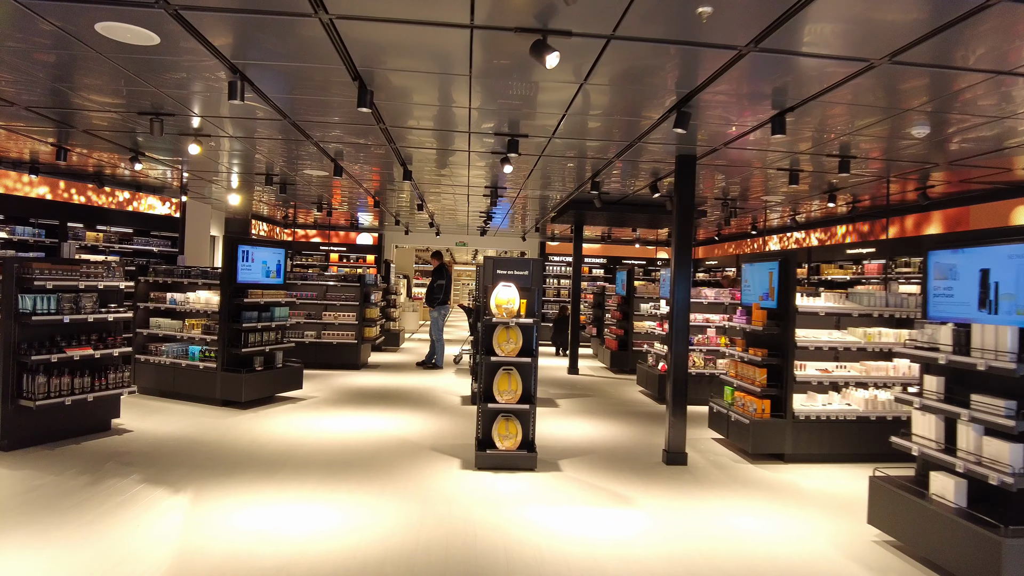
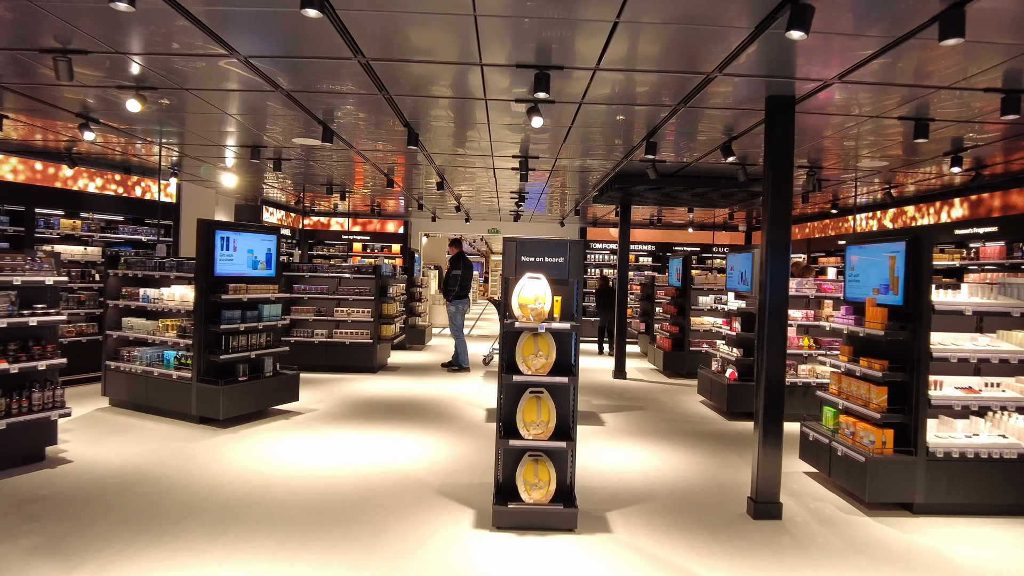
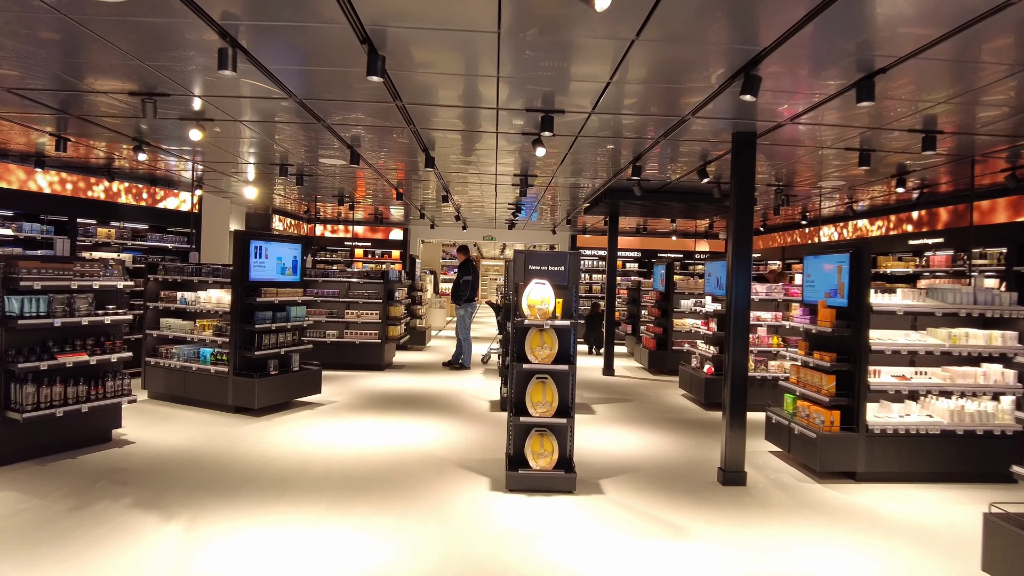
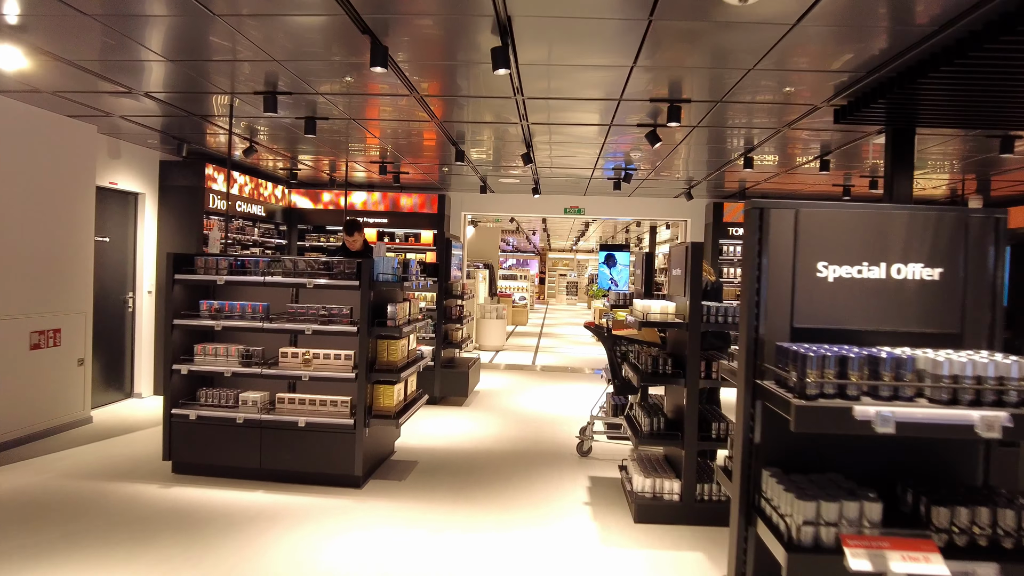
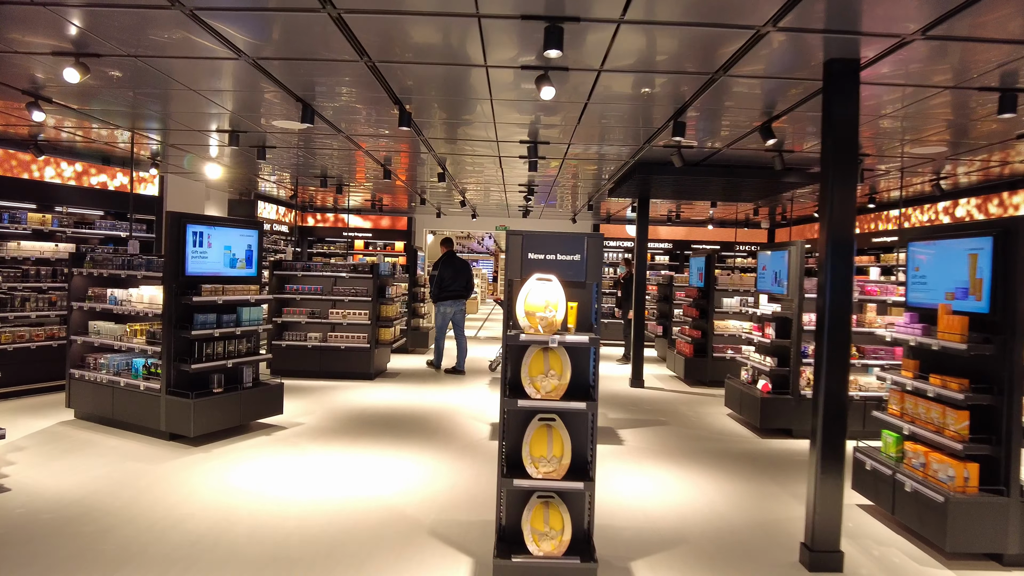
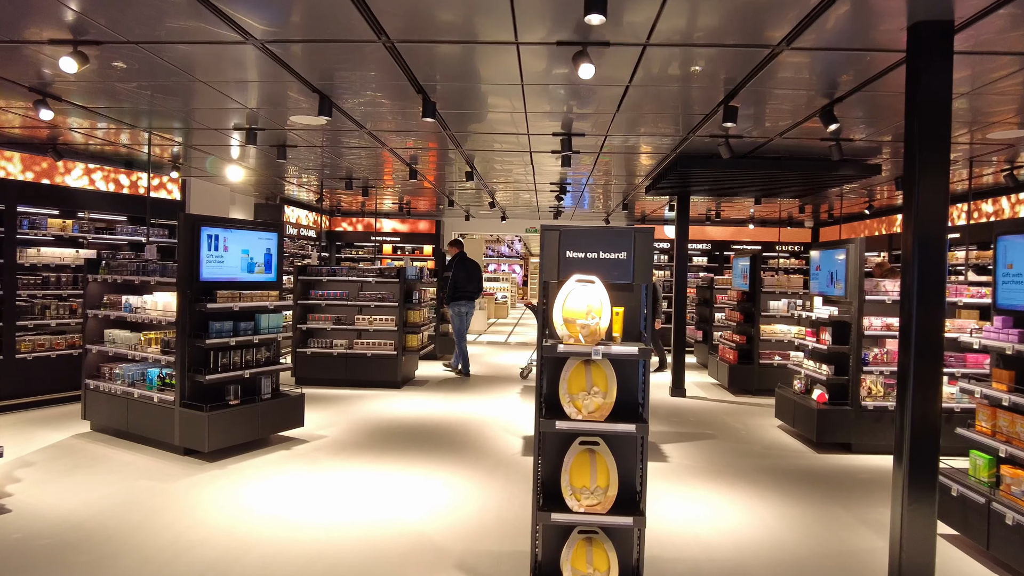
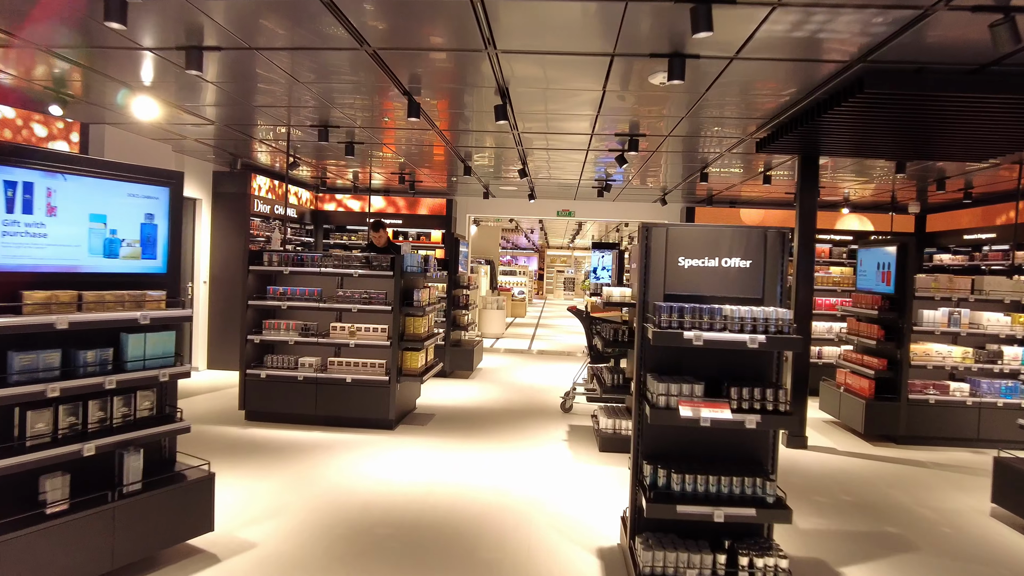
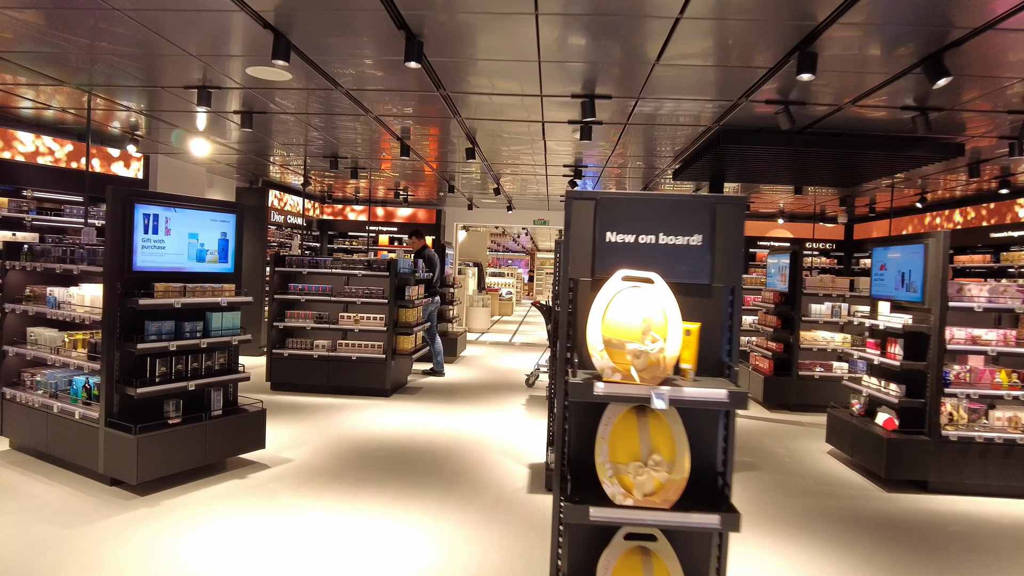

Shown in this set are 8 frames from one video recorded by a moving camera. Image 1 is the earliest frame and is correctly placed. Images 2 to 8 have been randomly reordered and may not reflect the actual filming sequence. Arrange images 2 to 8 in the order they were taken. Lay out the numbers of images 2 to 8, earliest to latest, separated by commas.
3, 2, 5, 6, 8, 7, 4
